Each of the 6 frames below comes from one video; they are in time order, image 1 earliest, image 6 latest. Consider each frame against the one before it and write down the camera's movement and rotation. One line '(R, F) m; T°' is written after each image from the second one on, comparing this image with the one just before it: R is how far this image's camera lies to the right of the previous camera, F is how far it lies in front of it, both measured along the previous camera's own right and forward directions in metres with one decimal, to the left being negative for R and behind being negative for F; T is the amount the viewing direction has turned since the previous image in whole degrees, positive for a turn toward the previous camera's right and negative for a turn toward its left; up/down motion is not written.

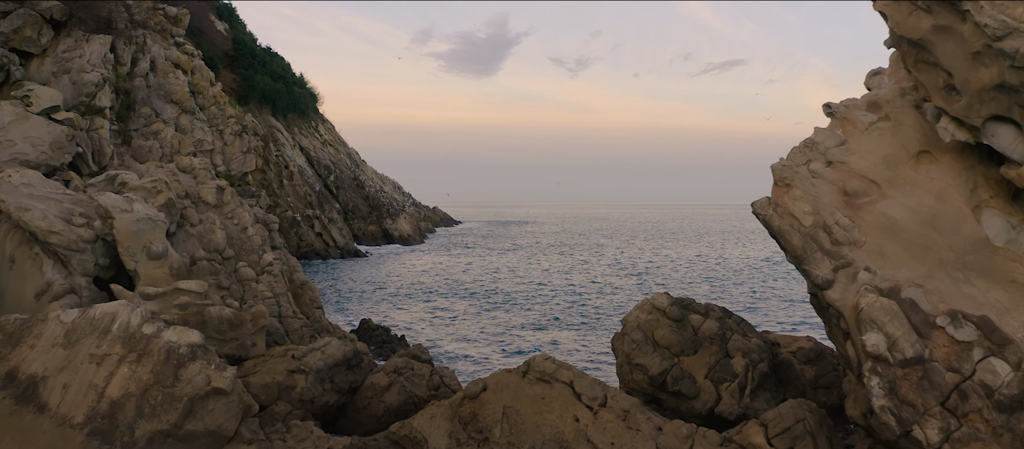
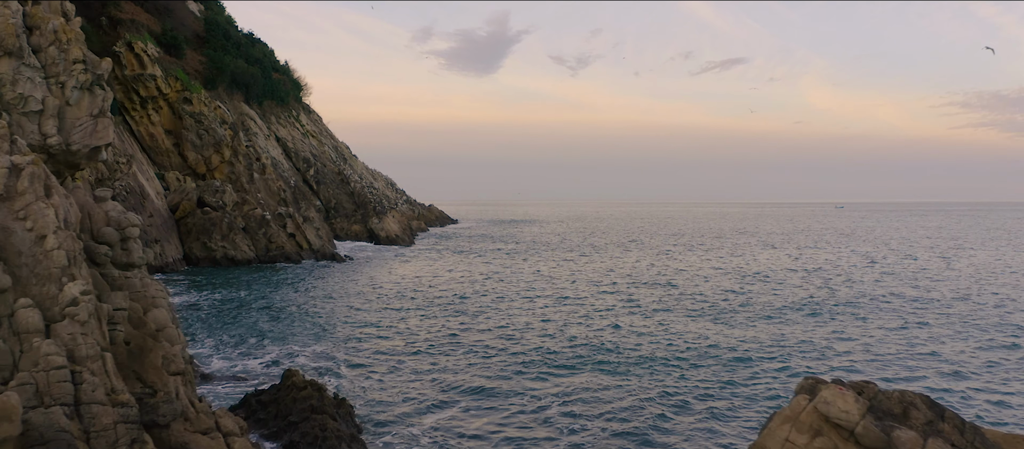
(0.0, +6.7) m; 0°
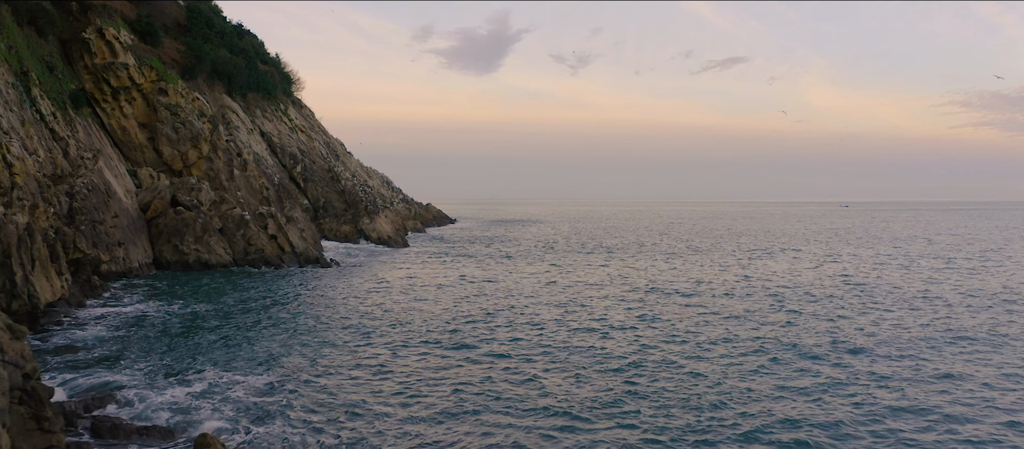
(0.0, +3.7) m; 0°
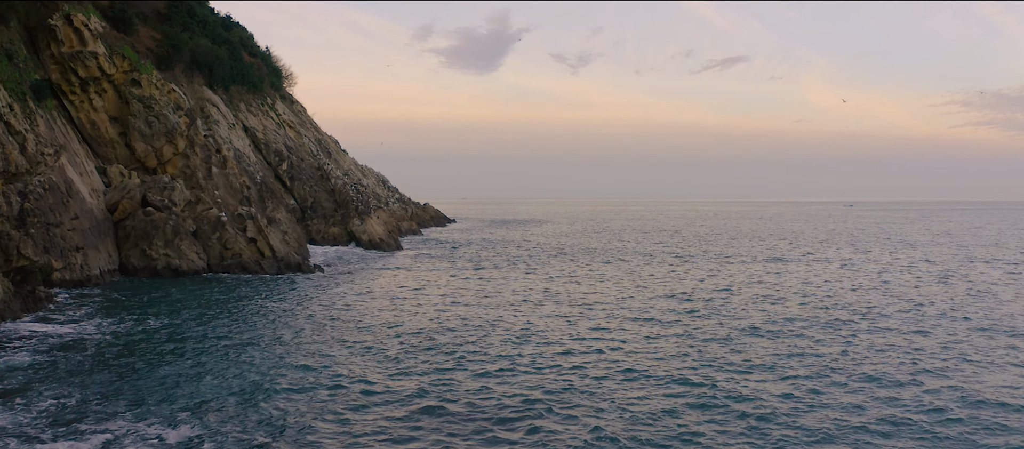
(-0.1, +3.6) m; 0°
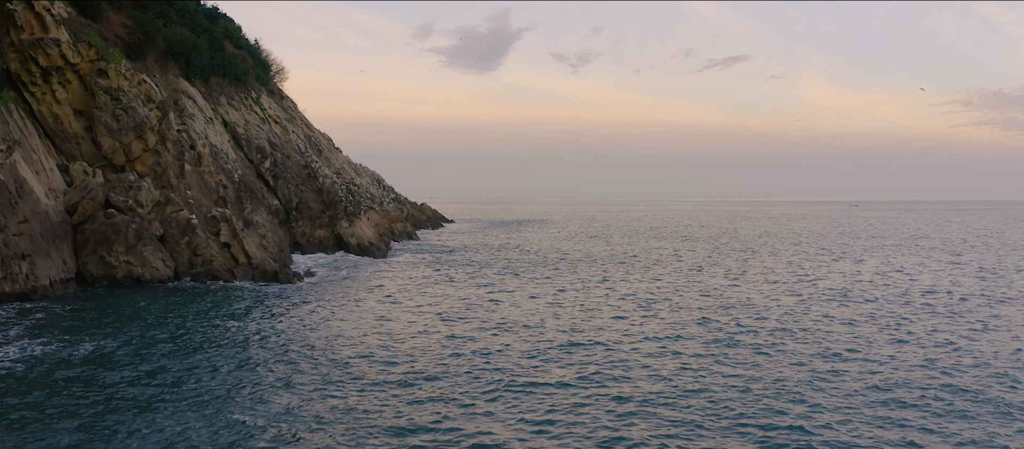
(0.0, +3.6) m; 0°
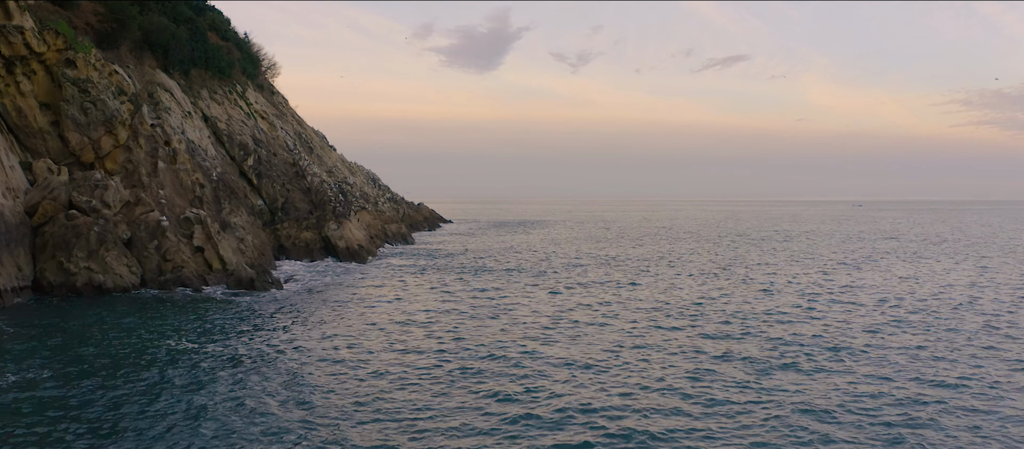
(0.0, +2.9) m; 0°
